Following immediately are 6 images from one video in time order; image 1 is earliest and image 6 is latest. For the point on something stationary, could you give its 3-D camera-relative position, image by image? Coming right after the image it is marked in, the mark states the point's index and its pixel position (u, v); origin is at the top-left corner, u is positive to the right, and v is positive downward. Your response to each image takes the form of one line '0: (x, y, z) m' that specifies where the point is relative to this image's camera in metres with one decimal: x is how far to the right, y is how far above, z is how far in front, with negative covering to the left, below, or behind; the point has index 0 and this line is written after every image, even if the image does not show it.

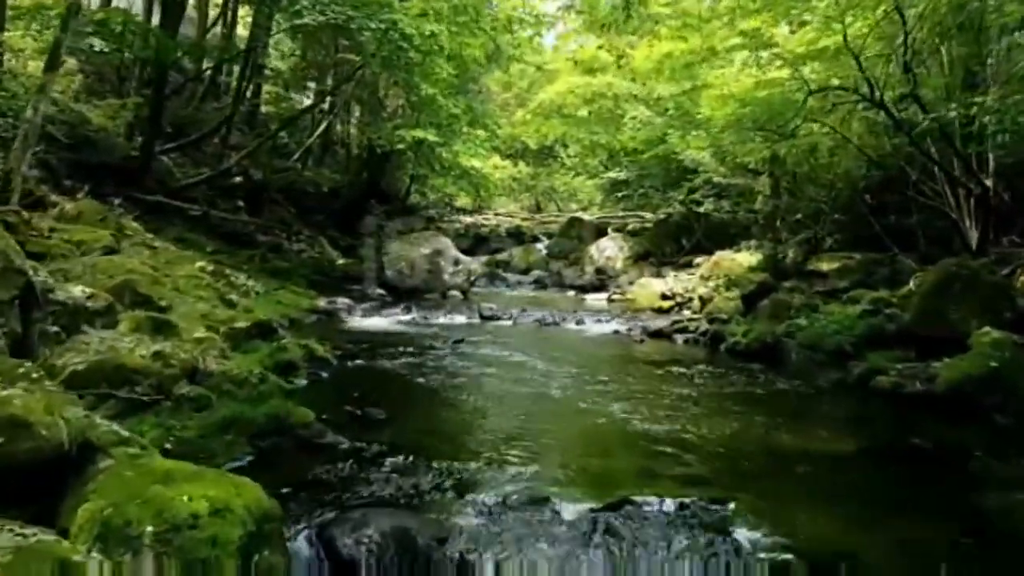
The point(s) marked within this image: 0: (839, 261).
0: (+6.9, +0.6, +16.3) m
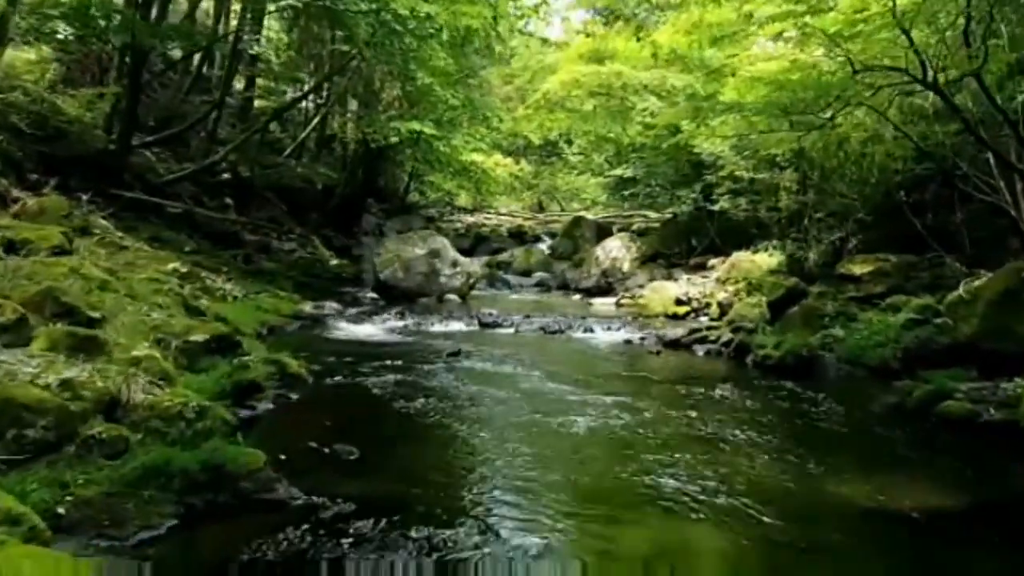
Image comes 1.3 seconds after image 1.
0: (+7.0, +0.5, +14.8) m
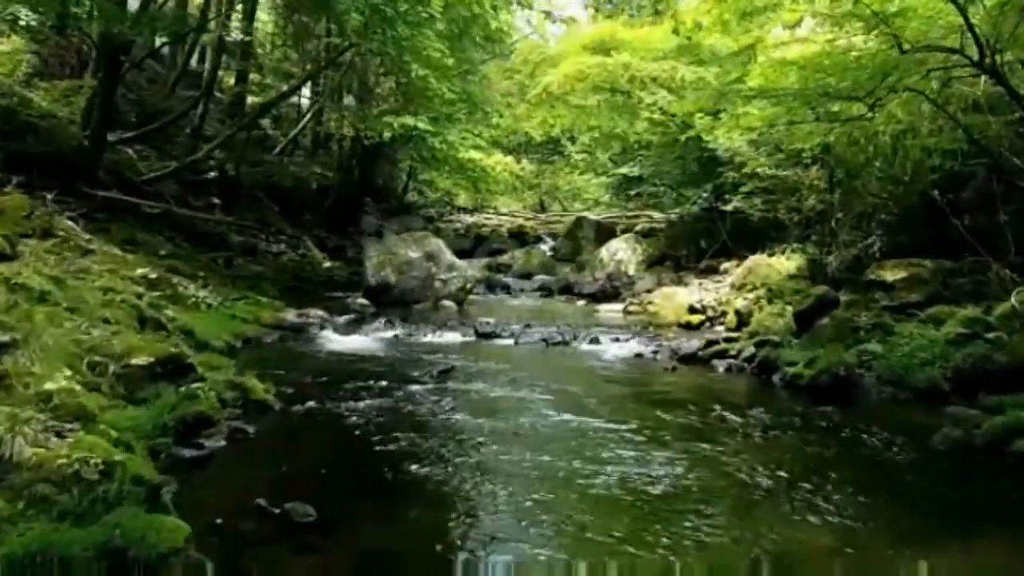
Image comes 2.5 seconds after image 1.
0: (+7.0, +0.3, +13.5) m
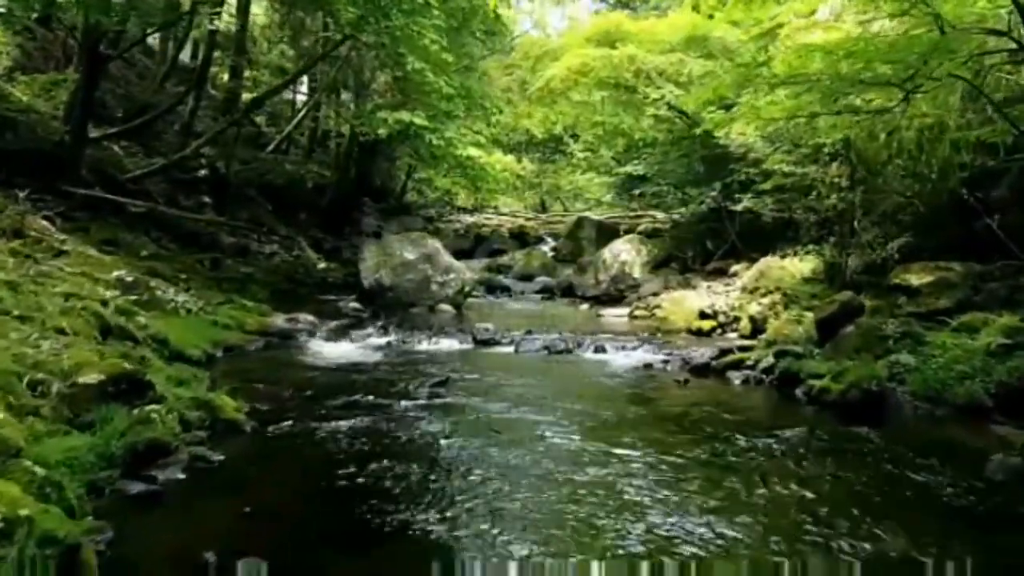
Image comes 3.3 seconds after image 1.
0: (+7.0, +0.3, +12.7) m
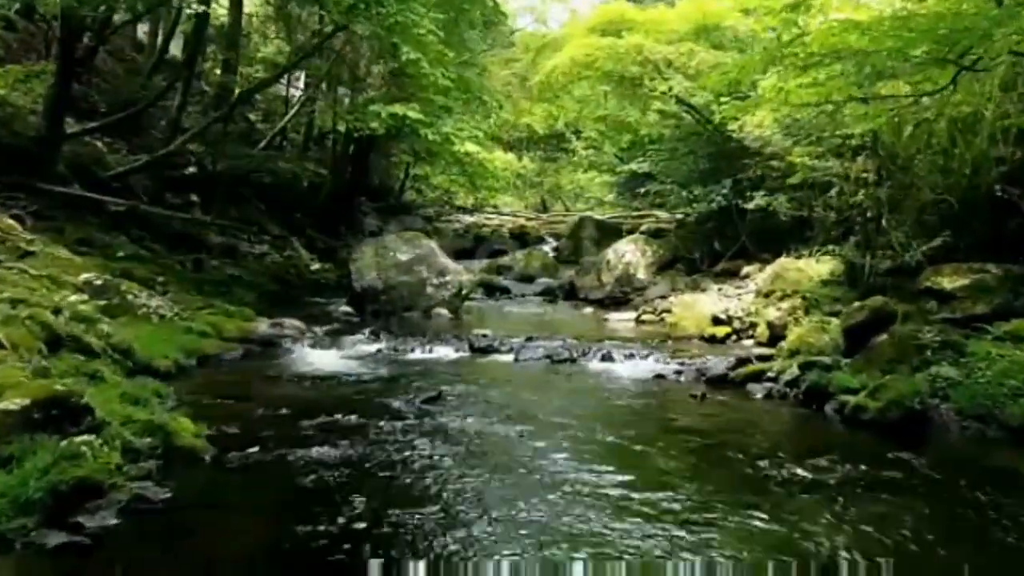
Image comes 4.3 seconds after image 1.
0: (+7.0, +0.2, +11.7) m
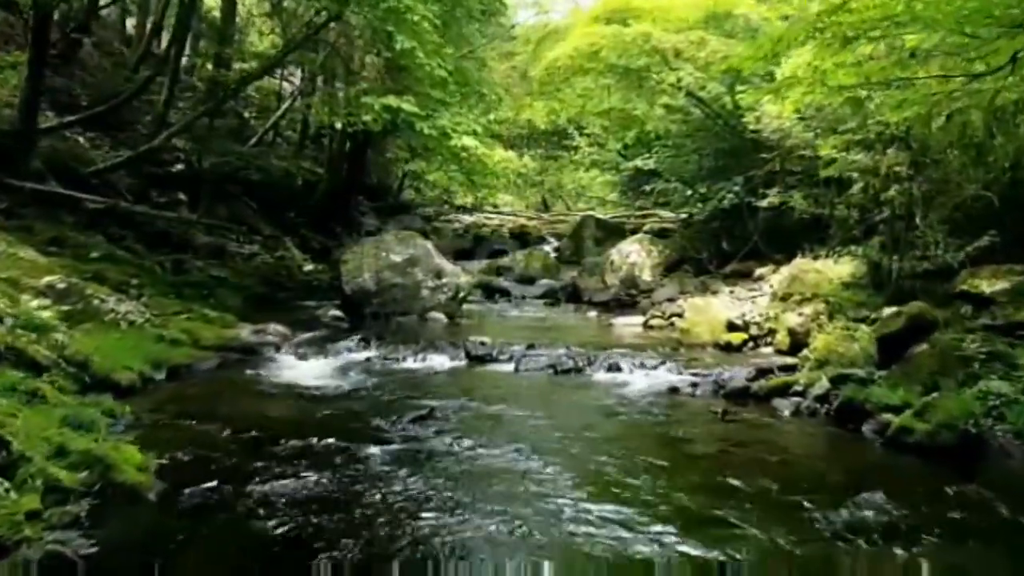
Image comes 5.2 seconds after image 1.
0: (+7.0, +0.1, +10.7) m
